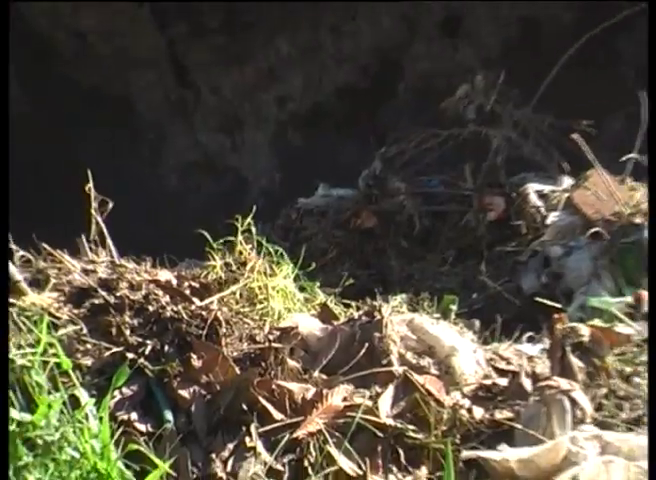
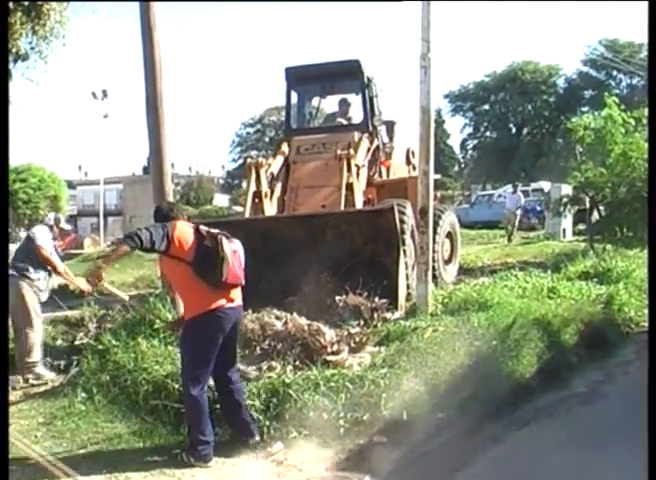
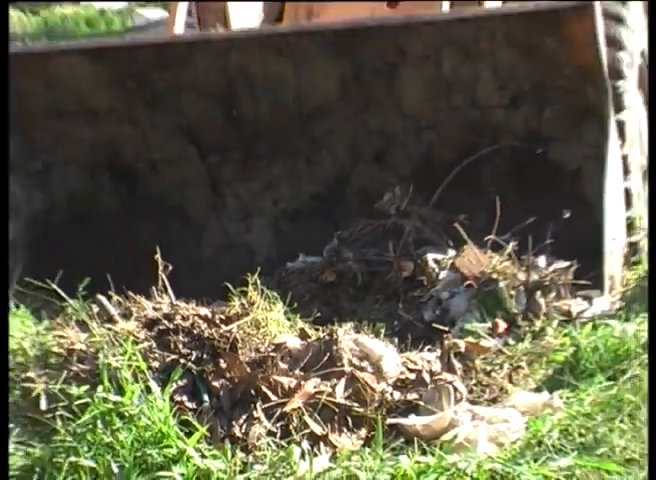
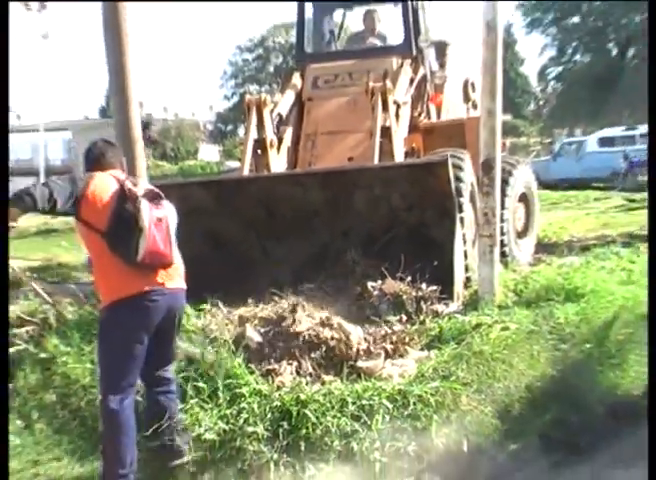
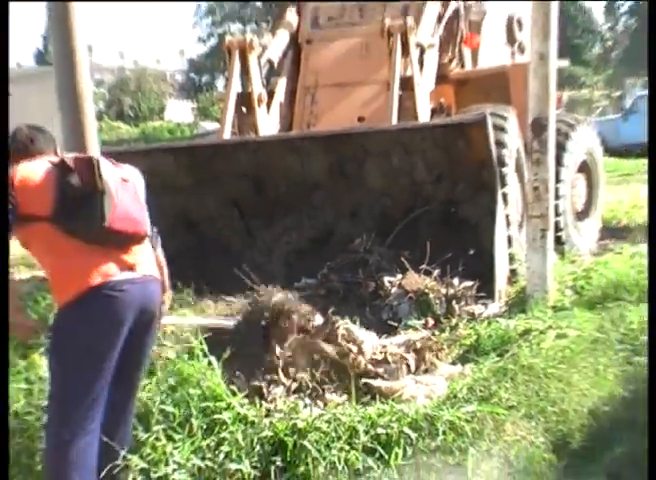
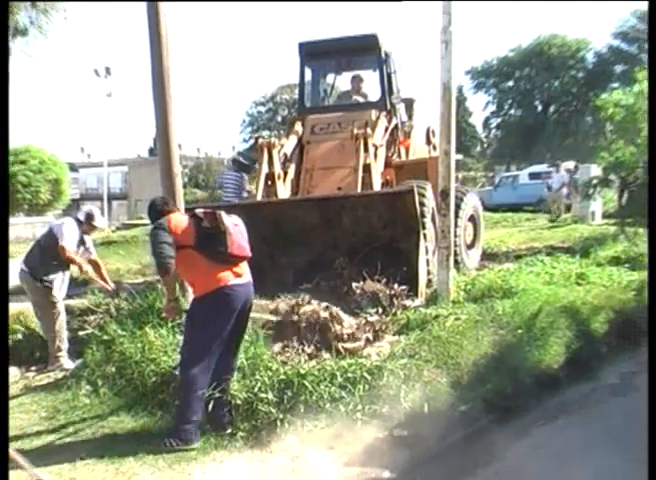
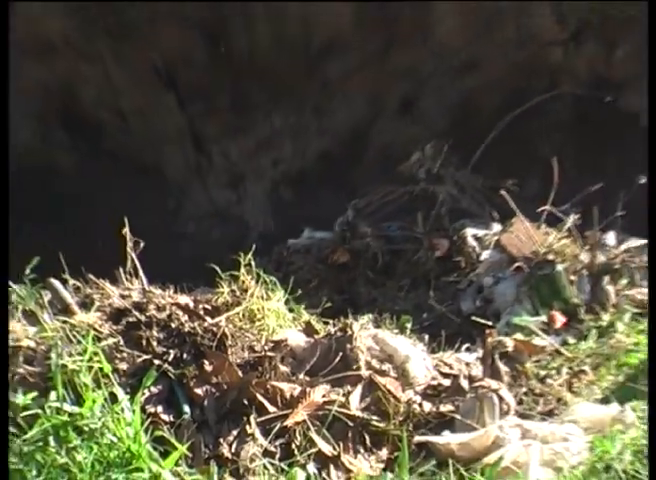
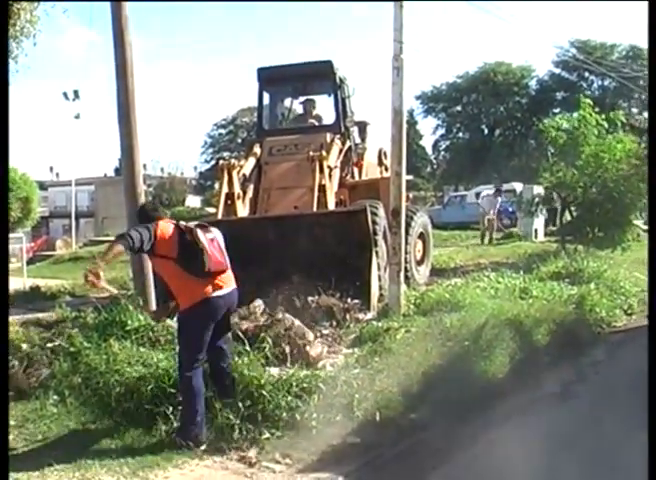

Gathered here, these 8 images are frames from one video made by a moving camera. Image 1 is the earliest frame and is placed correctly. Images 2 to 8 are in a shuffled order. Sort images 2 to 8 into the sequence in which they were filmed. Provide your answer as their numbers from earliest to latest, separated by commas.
7, 3, 5, 4, 6, 2, 8
